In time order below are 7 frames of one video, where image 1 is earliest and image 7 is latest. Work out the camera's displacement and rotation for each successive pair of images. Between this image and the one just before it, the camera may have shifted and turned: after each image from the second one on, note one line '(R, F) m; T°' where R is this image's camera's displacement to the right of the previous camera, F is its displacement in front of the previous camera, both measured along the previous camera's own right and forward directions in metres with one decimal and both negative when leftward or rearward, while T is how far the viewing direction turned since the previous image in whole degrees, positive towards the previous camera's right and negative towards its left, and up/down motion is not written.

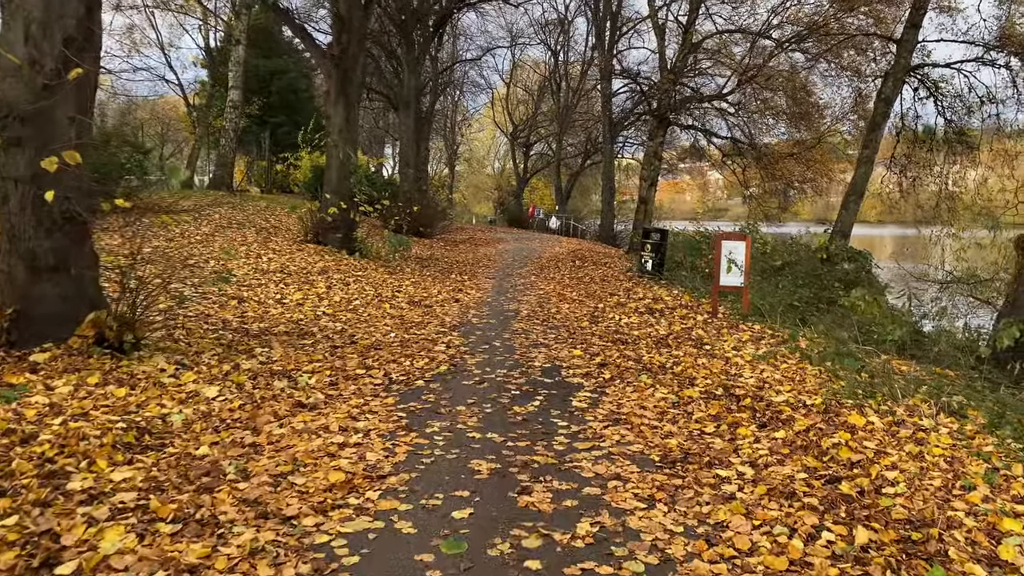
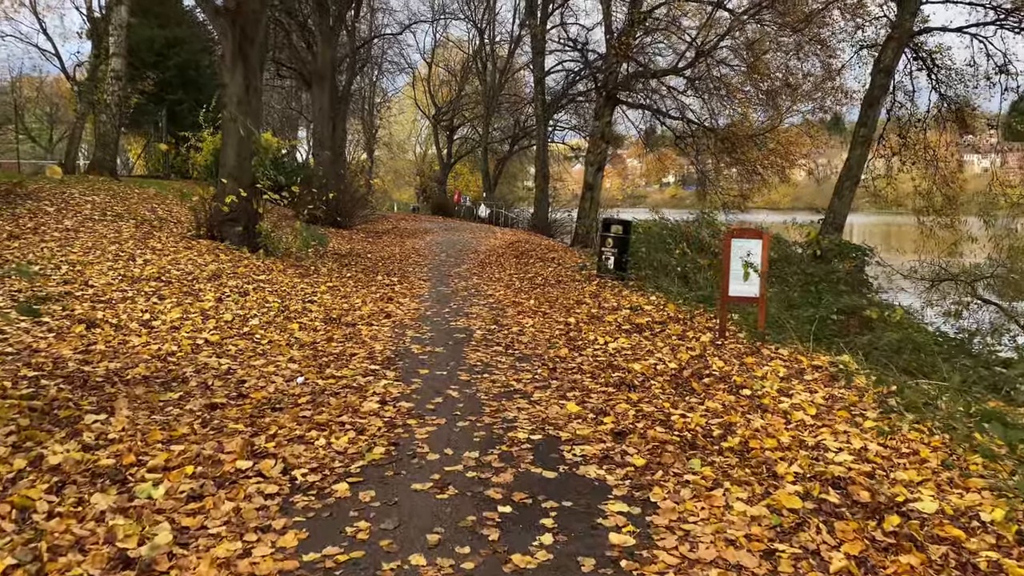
(-0.3, +2.5) m; +6°
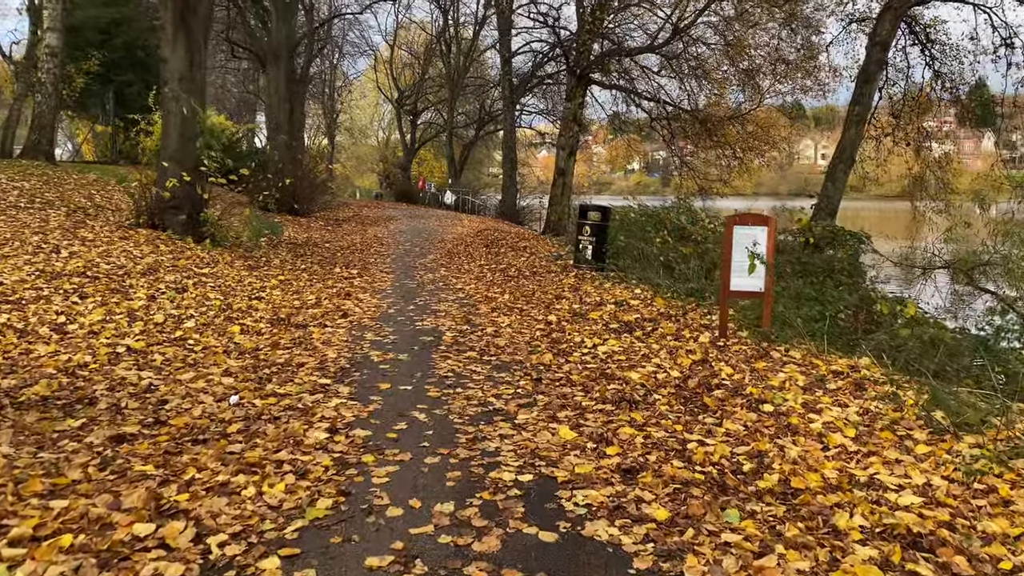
(-0.1, +1.0) m; +2°
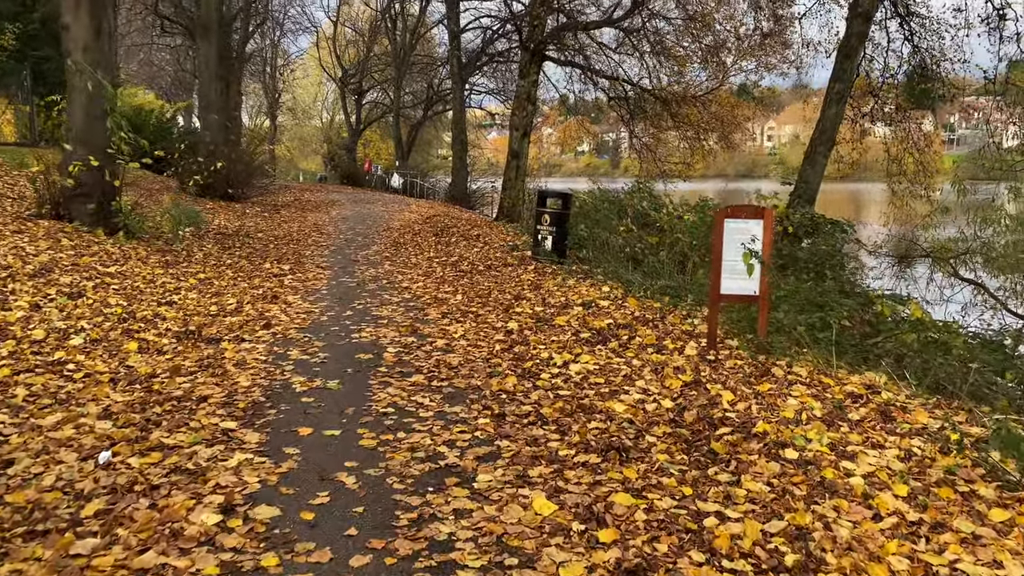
(0.0, +1.1) m; +3°
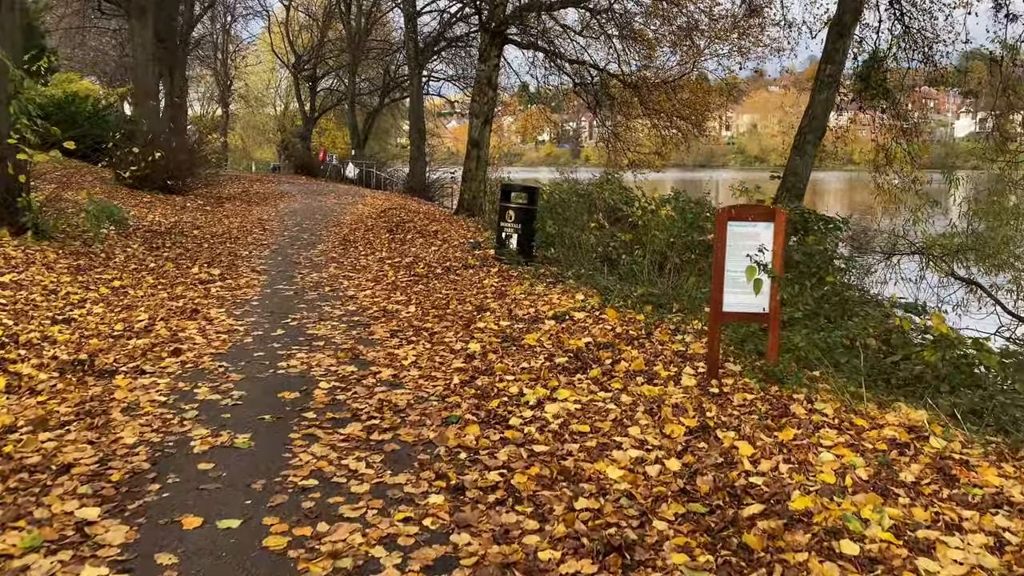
(0.0, +1.1) m; +3°
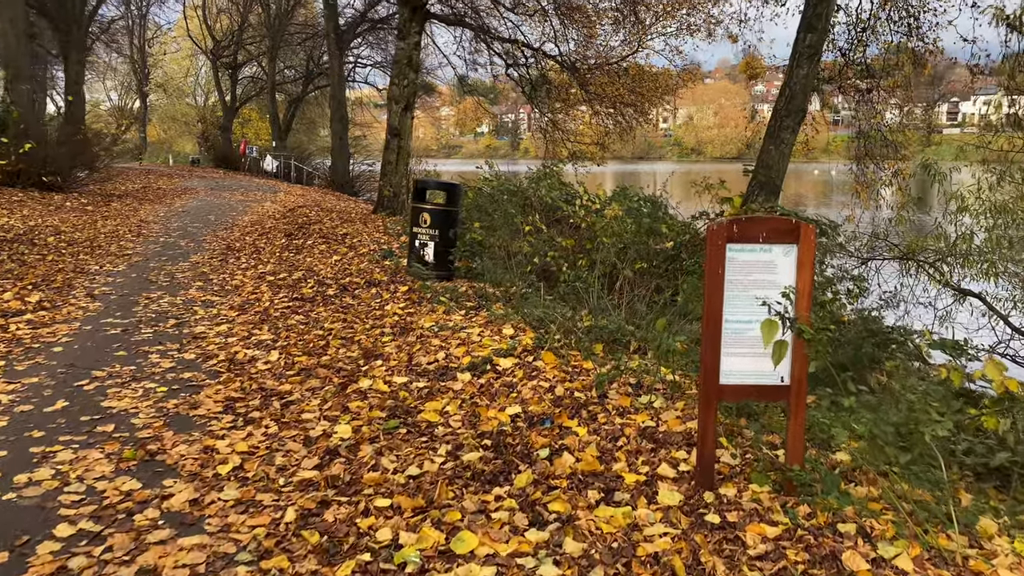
(+0.3, +1.9) m; +4°
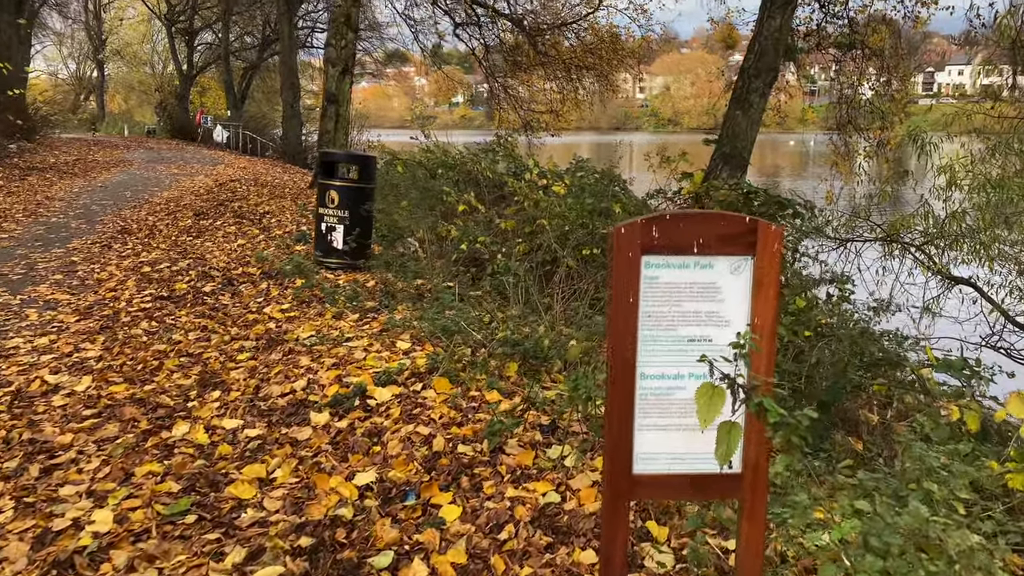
(+0.5, +1.2) m; +2°
